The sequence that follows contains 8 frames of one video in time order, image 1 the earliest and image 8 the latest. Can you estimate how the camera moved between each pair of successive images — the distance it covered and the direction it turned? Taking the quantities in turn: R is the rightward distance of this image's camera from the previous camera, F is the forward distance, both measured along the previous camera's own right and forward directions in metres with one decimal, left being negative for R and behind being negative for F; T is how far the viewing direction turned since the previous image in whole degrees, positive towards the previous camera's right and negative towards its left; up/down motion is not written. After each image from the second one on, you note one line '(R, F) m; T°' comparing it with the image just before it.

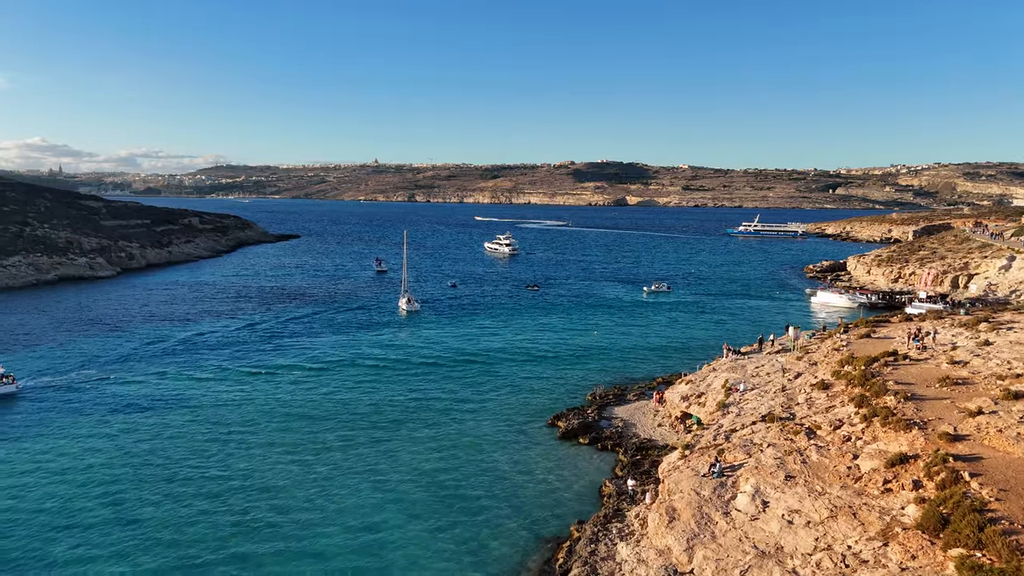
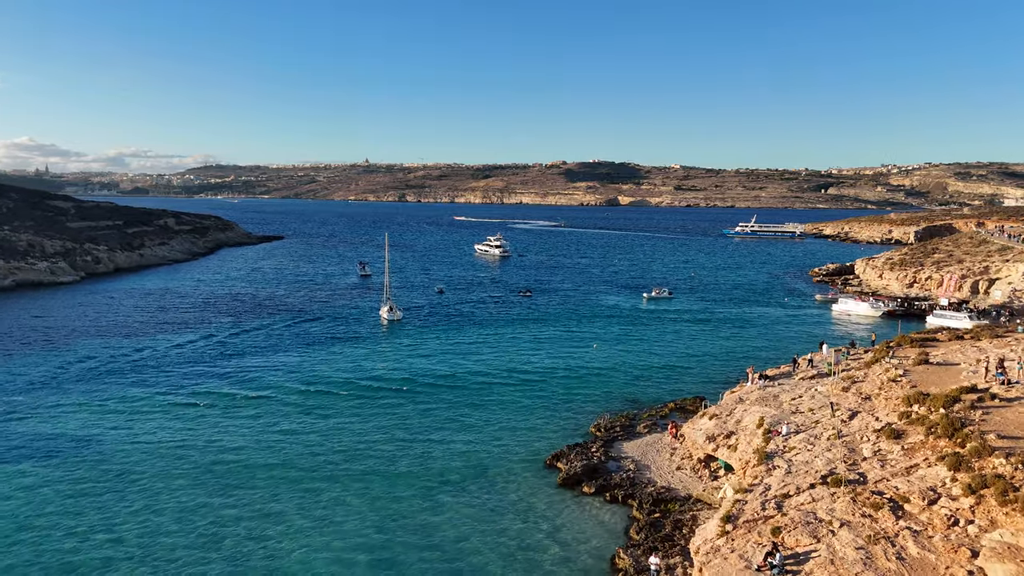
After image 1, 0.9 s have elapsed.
(+0.1, +5.8) m; +1°
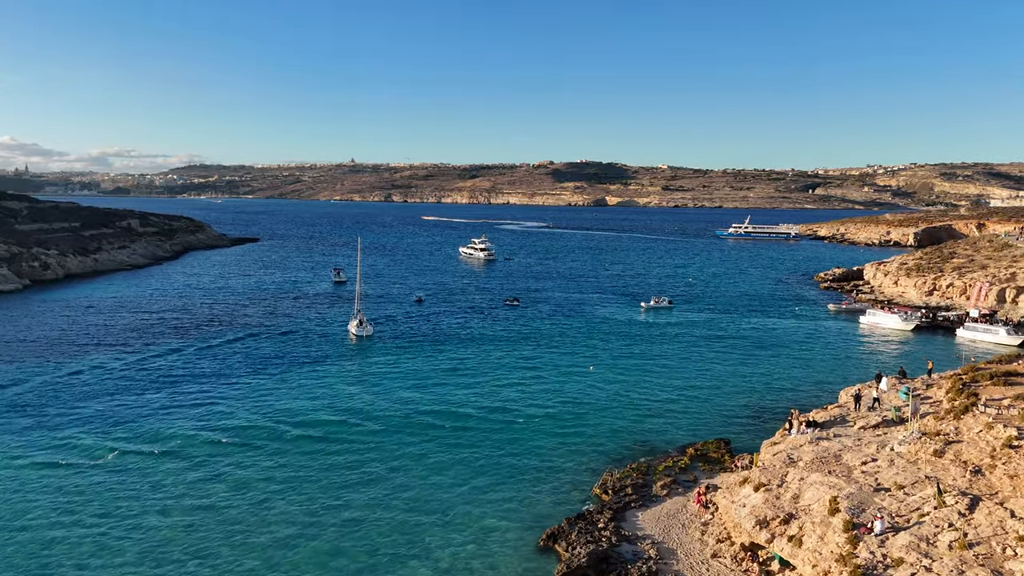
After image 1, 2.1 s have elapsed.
(+0.2, +7.3) m; +1°
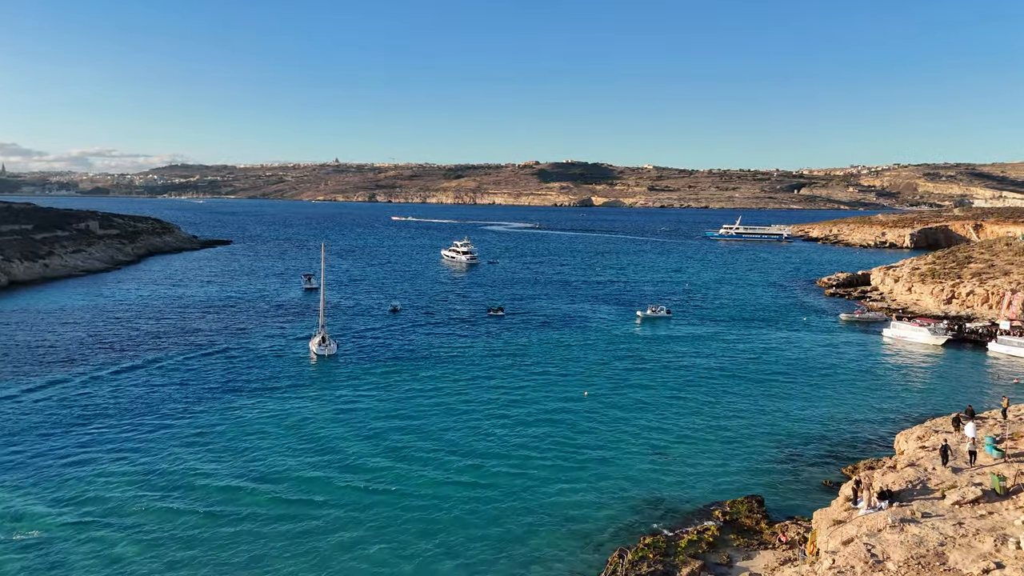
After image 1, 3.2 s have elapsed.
(+0.2, +6.7) m; +1°
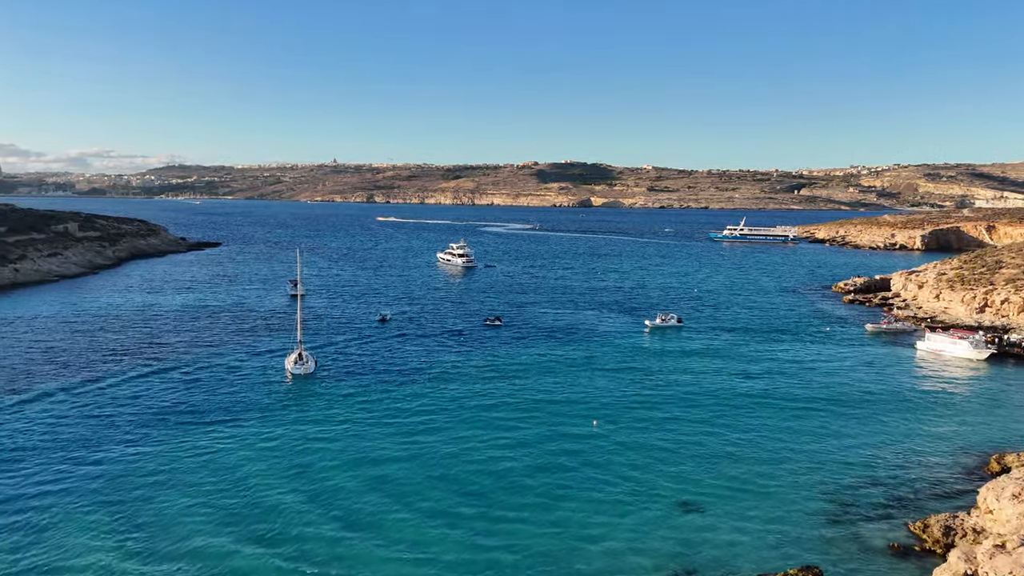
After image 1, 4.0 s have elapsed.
(0.0, +5.3) m; 0°
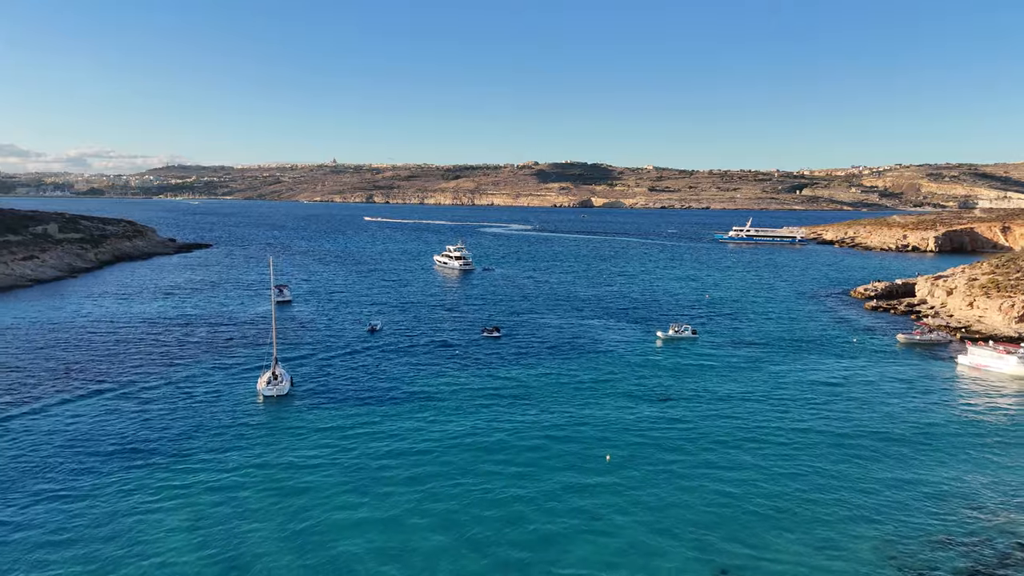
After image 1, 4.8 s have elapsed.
(0.0, +5.1) m; 0°
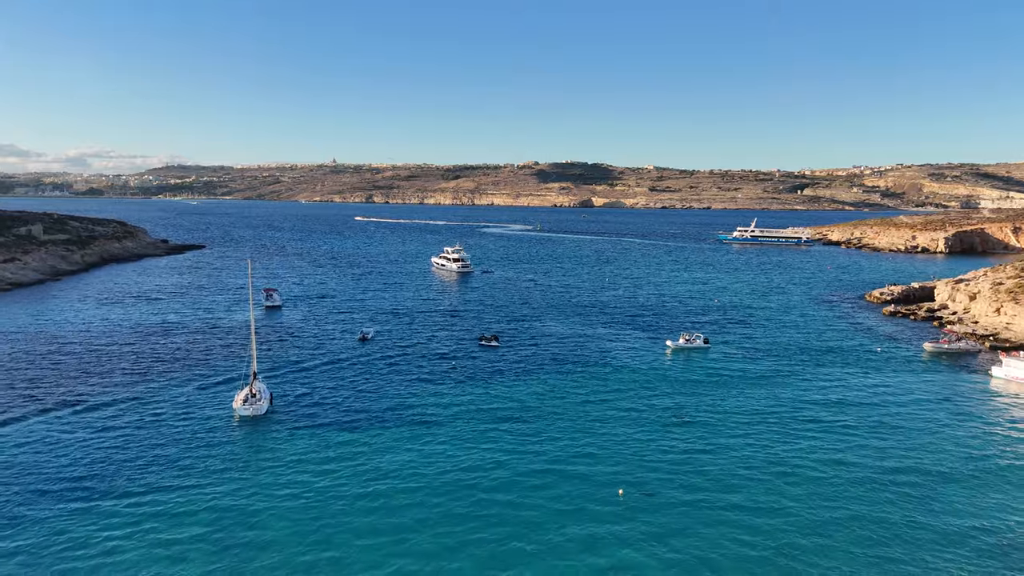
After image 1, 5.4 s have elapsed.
(0.0, +3.7) m; 0°
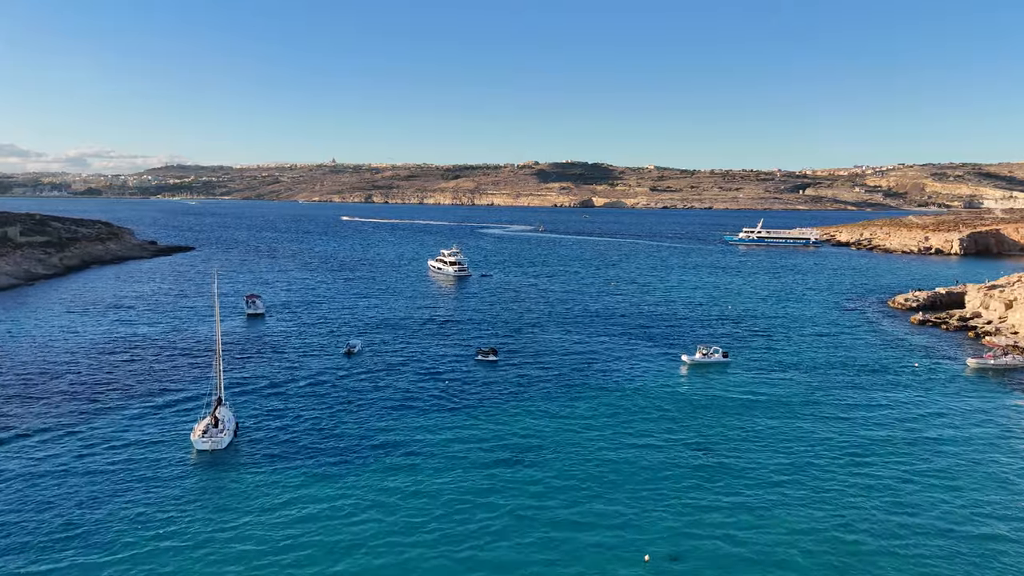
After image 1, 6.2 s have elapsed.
(0.0, +5.1) m; 0°
